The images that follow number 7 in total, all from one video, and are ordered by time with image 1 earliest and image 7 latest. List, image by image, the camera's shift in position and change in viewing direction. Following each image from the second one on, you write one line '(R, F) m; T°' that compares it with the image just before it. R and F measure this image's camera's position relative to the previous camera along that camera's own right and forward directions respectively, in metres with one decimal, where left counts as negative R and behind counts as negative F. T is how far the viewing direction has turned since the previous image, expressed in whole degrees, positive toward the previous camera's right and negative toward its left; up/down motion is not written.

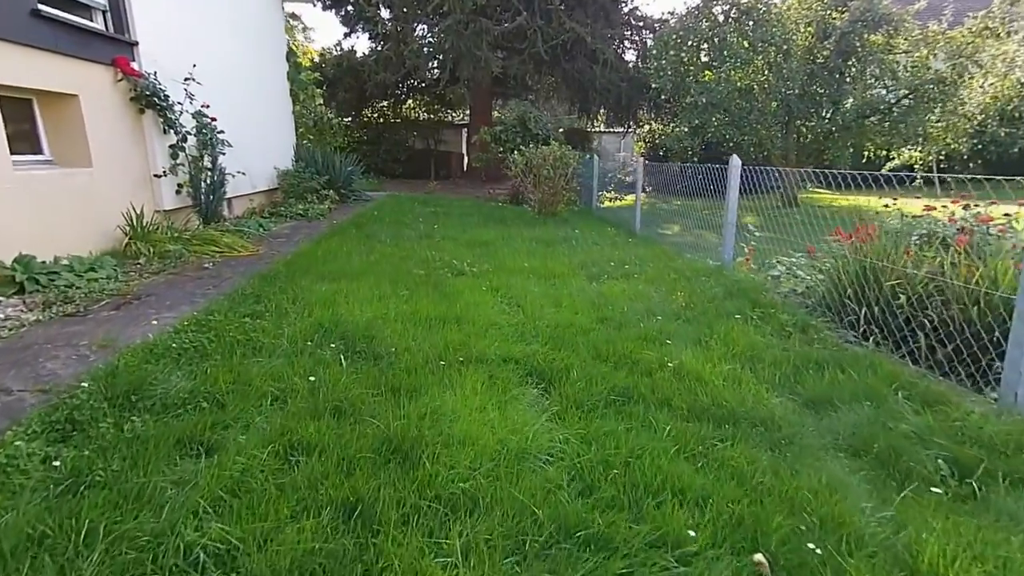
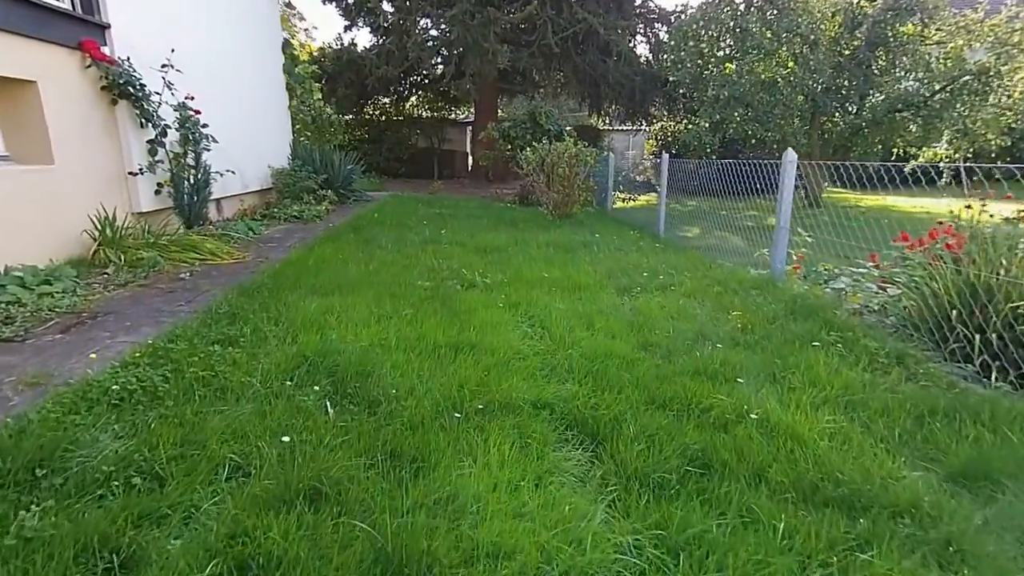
(-0.1, +0.5) m; 0°
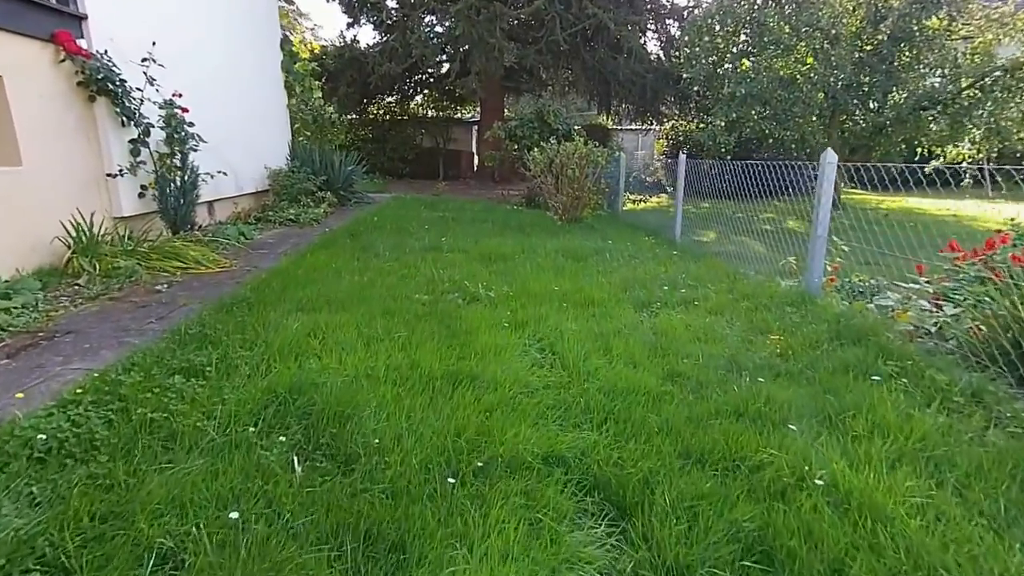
(0.0, +0.3) m; -1°
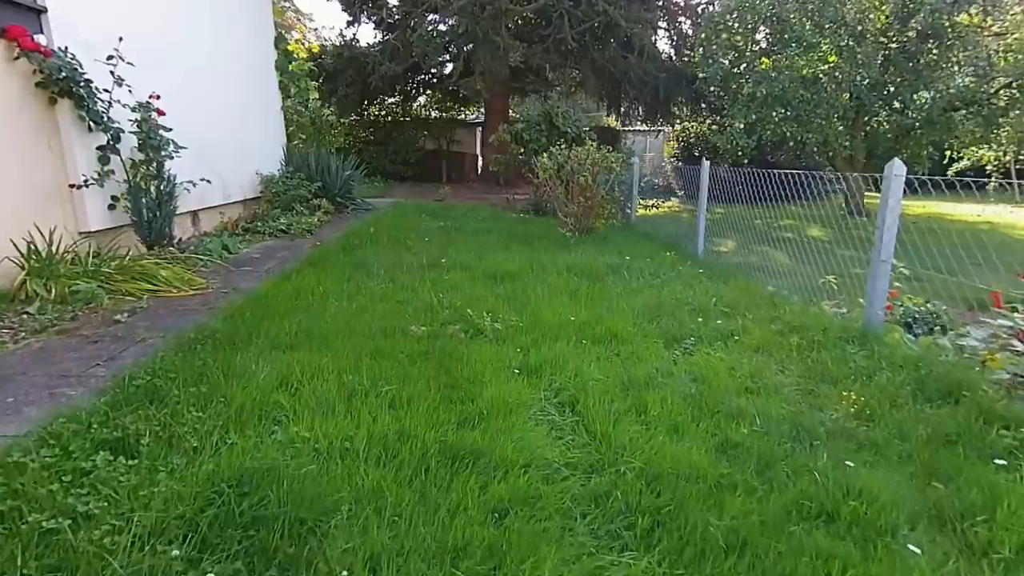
(0.0, +0.4) m; 0°
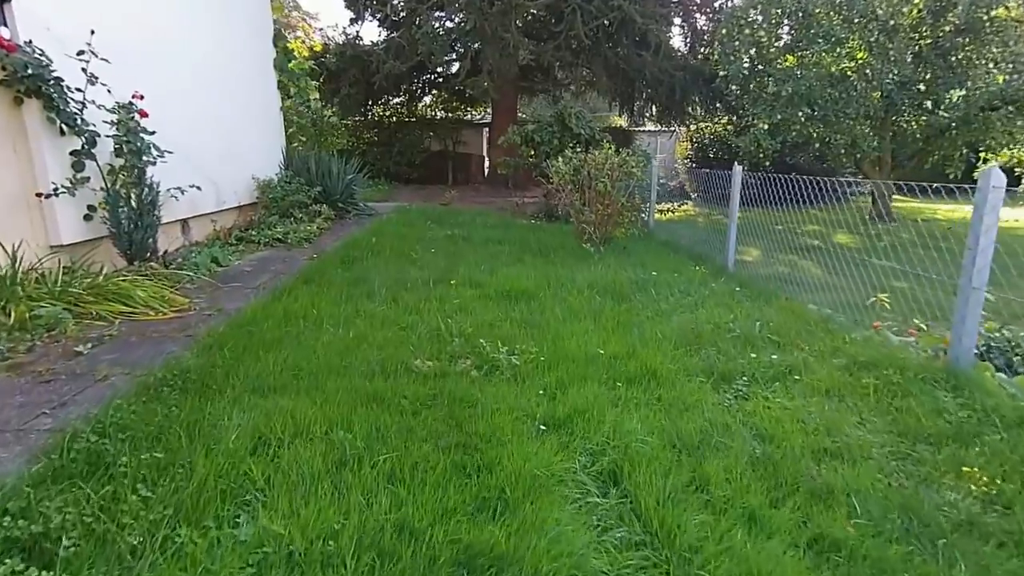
(-0.1, +0.4) m; -1°
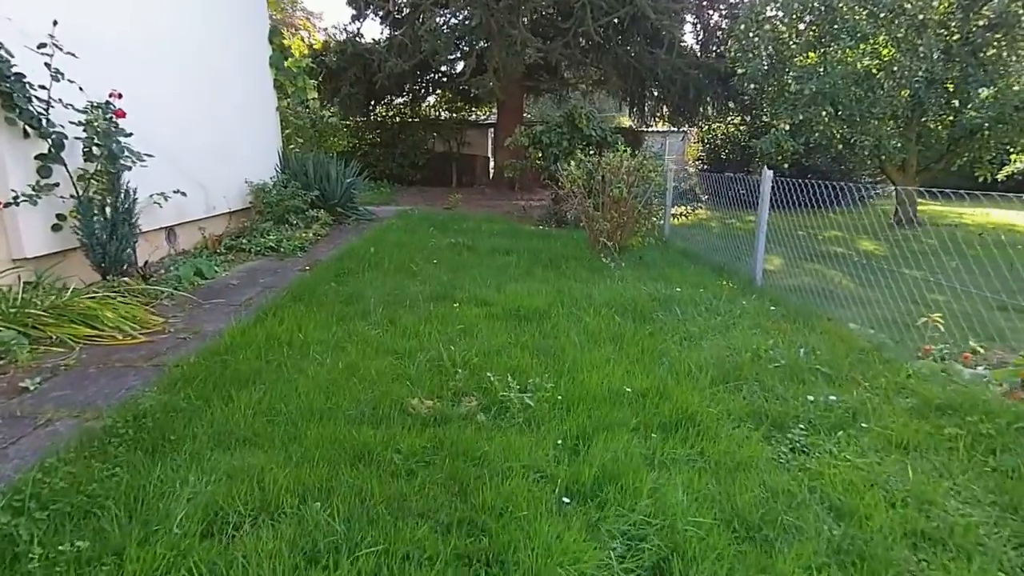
(0.0, +0.4) m; 0°
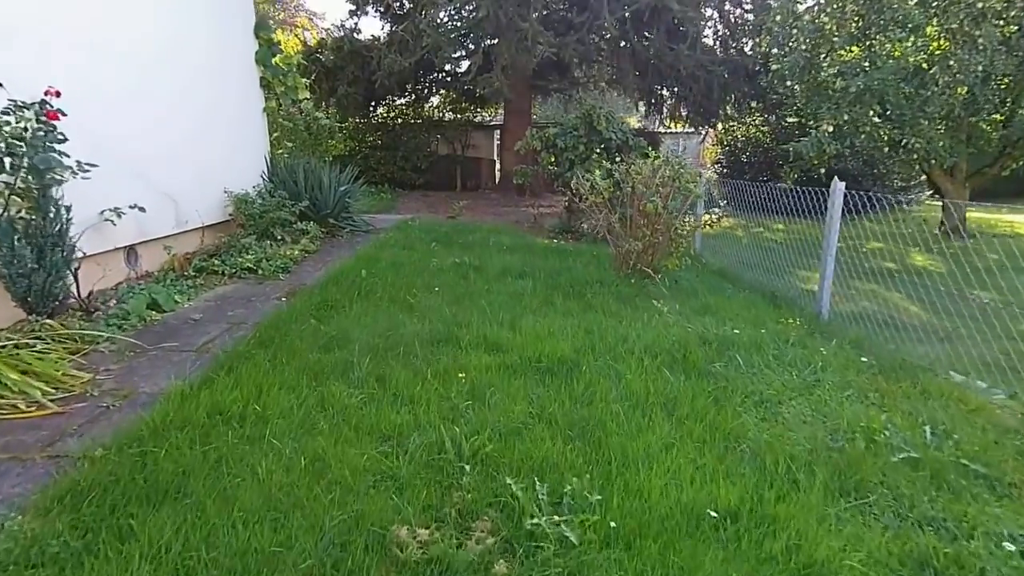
(-0.1, +0.7) m; 0°
